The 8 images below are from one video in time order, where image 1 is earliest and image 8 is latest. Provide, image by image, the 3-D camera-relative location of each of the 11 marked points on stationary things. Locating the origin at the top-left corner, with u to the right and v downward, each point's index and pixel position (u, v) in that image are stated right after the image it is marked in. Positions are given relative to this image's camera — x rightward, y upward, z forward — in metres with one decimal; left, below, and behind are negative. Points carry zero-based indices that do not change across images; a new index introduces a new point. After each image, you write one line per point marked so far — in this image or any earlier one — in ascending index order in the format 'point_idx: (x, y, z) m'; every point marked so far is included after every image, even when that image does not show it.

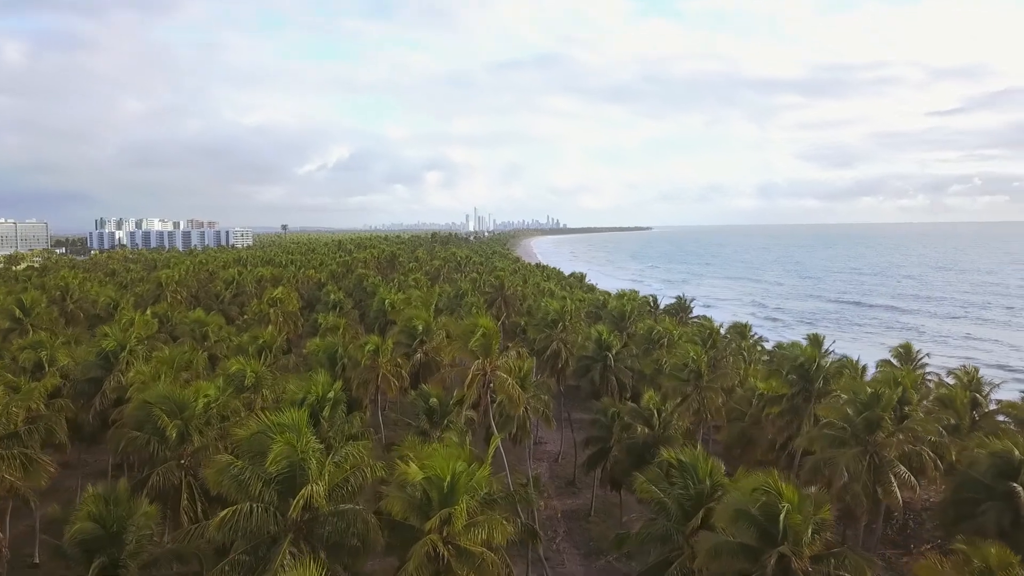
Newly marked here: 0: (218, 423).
0: (-6.9, -3.2, +18.9) m
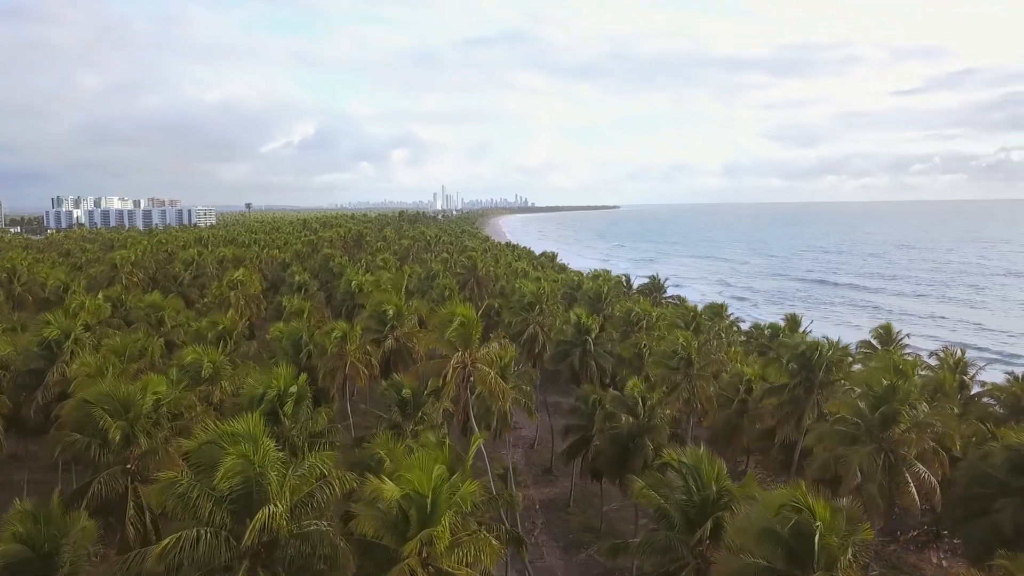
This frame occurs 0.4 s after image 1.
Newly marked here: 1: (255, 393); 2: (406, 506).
0: (-7.3, -2.9, +17.2) m
1: (-5.8, -2.3, +18.0) m
2: (-1.5, -3.1, +11.5) m
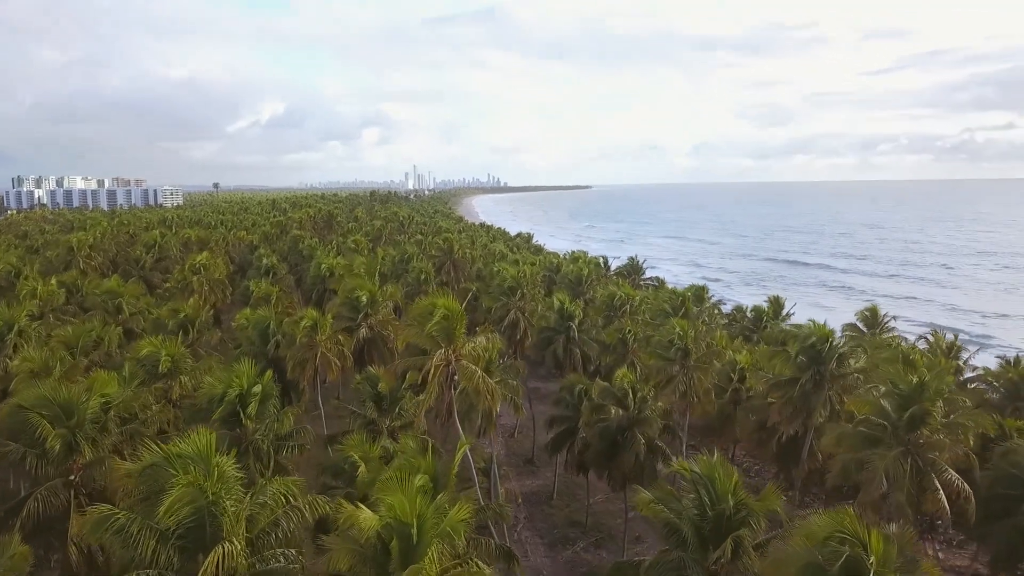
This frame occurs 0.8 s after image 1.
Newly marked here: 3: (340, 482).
0: (-7.6, -2.7, +15.4) m
1: (-6.0, -2.1, +16.3) m
2: (-1.5, -3.0, +9.9) m
3: (-3.7, -4.2, +17.5) m
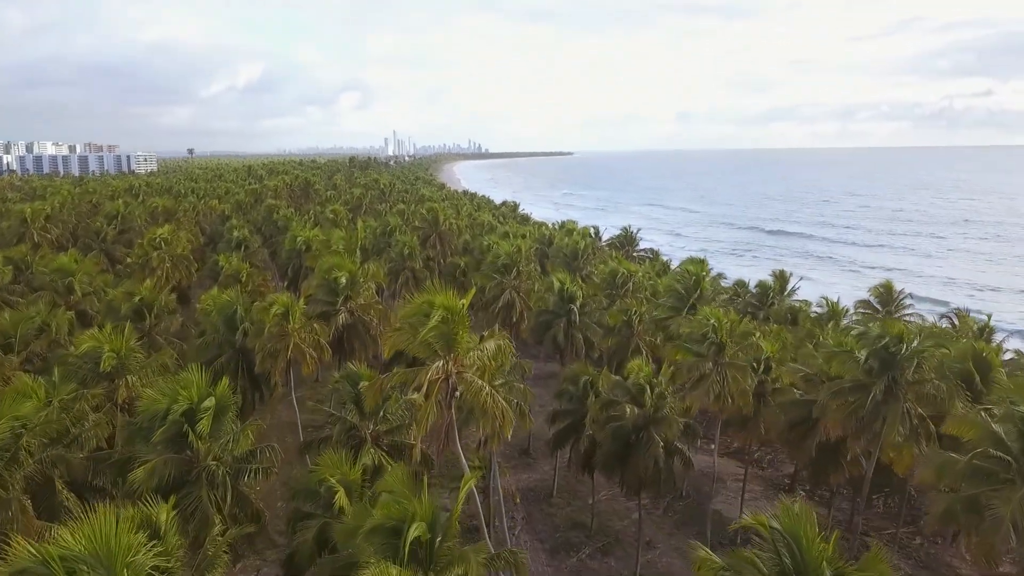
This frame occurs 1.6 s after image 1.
0: (-7.4, -2.6, +12.4) m
1: (-5.8, -2.0, +13.3) m
2: (-1.2, -3.1, +7.0) m
3: (-3.6, -4.0, +14.7) m
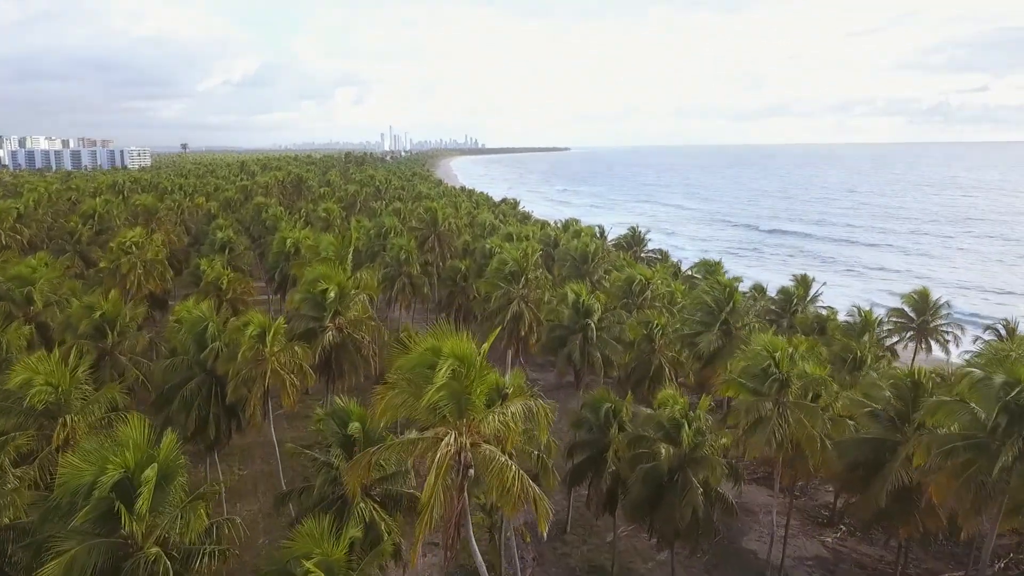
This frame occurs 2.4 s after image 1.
0: (-7.0, -3.0, +9.4) m
1: (-5.5, -2.4, +10.2) m
2: (-0.8, -3.6, +4.1) m
3: (-3.2, -4.4, +11.7) m
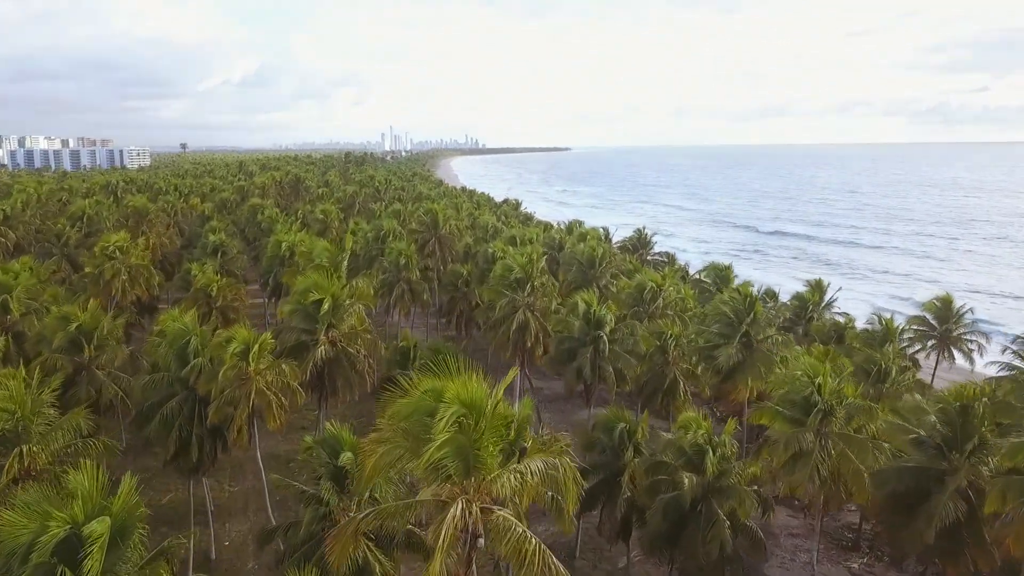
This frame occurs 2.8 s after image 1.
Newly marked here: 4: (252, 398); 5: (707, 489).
0: (-6.8, -3.3, +7.8) m
1: (-5.3, -2.7, +8.7) m
2: (-0.7, -3.9, +2.5) m
3: (-3.1, -4.7, +10.1) m
4: (-5.5, -2.3, +17.1) m
5: (+4.0, -4.1, +16.5) m
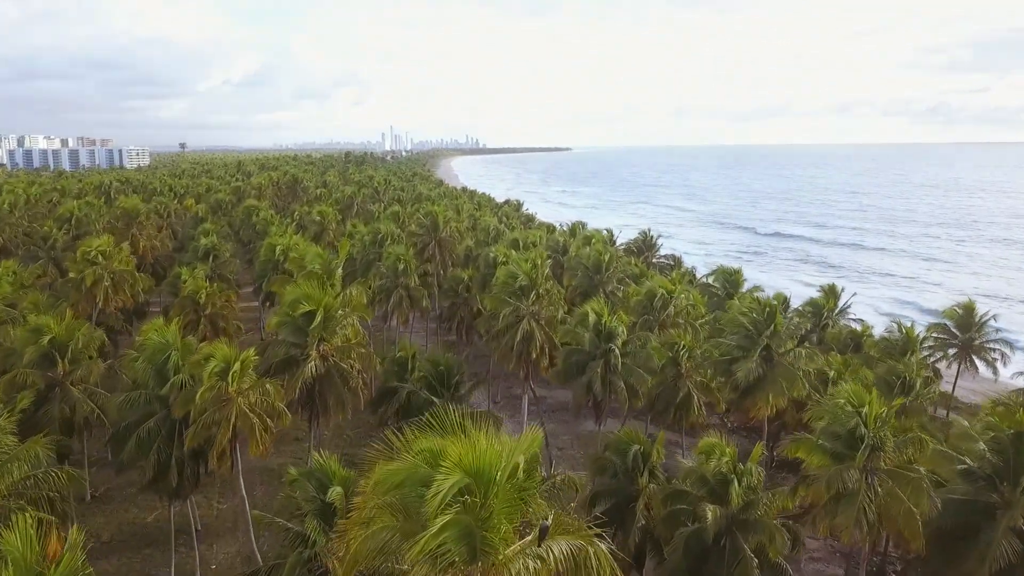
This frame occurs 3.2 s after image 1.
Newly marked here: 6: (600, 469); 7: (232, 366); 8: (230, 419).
0: (-6.7, -3.5, +6.4) m
1: (-5.2, -2.9, +7.2) m
2: (-0.5, -4.1, +1.0) m
3: (-2.9, -5.0, +8.6) m
4: (-5.3, -2.6, +15.6) m
5: (+4.1, -4.3, +15.0) m
6: (+2.1, -4.3, +19.1) m
7: (-5.3, -1.5, +15.4) m
8: (-5.3, -2.5, +15.4) m
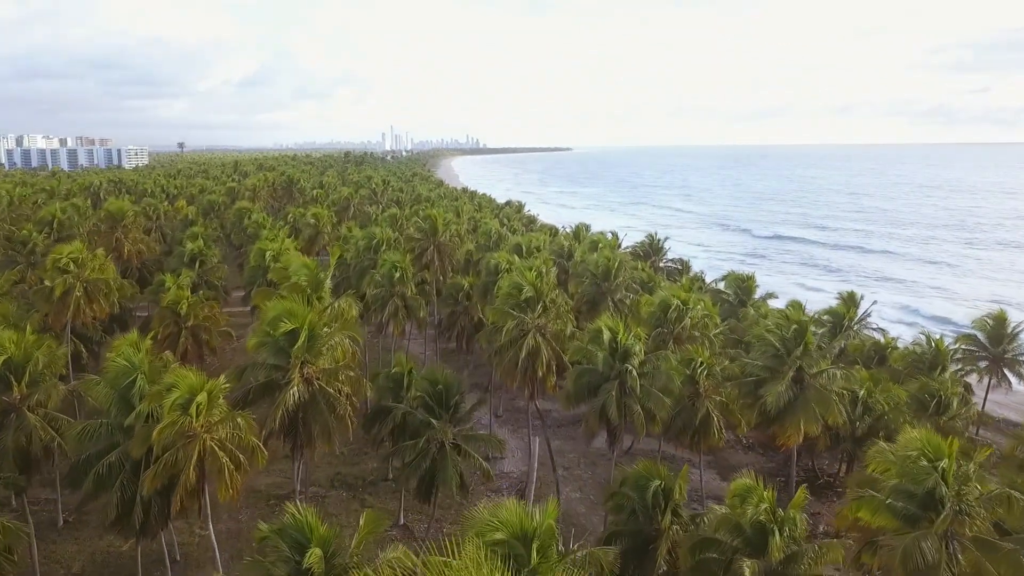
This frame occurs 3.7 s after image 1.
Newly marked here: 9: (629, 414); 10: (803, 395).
0: (-6.6, -3.9, +4.4) m
1: (-5.1, -3.3, +5.3) m
2: (-0.4, -4.5, -0.9) m
3: (-2.8, -5.3, +6.7) m
4: (-5.2, -2.9, +13.7) m
5: (+4.2, -4.7, +13.0) m
6: (+2.2, -4.6, +17.1) m
7: (-5.2, -1.8, +13.4) m
8: (-5.2, -2.8, +13.5) m
9: (+2.8, -3.0, +19.5) m
10: (+6.9, -2.5, +19.0) m
